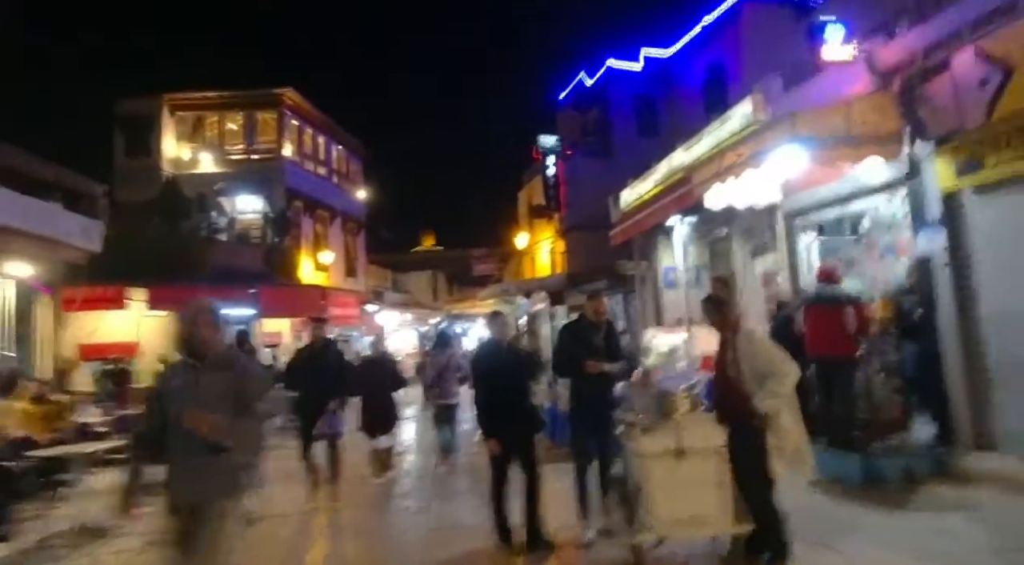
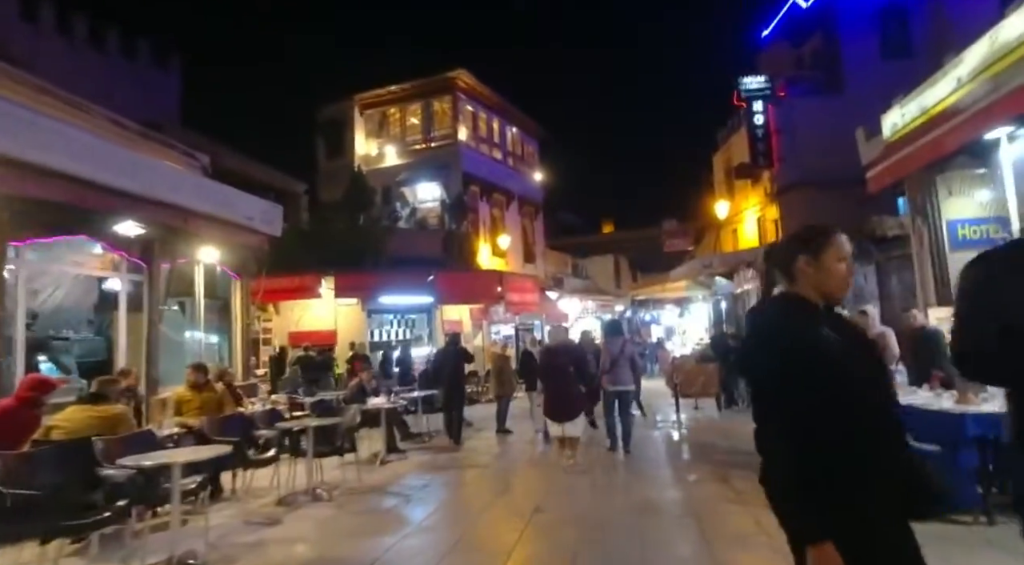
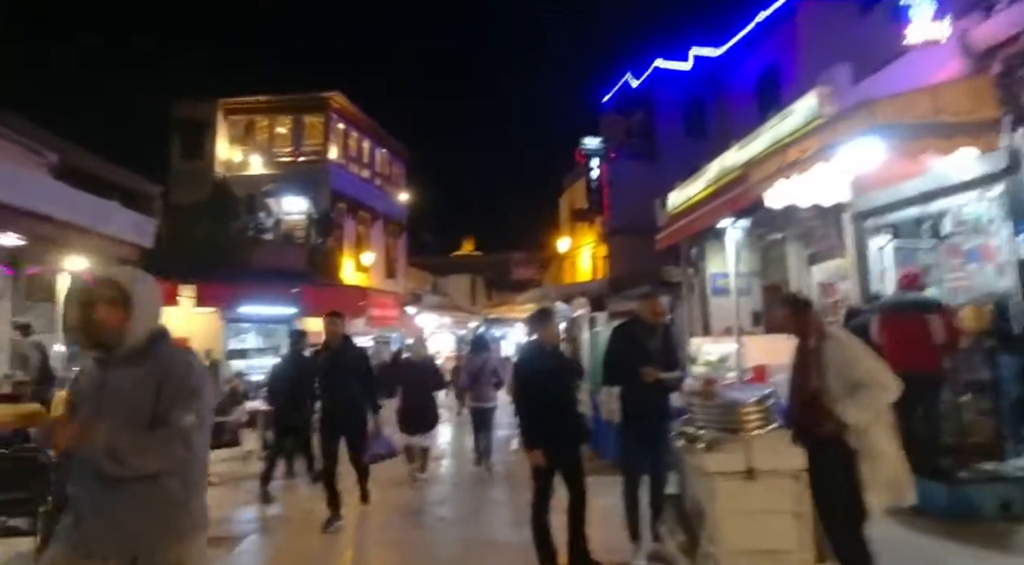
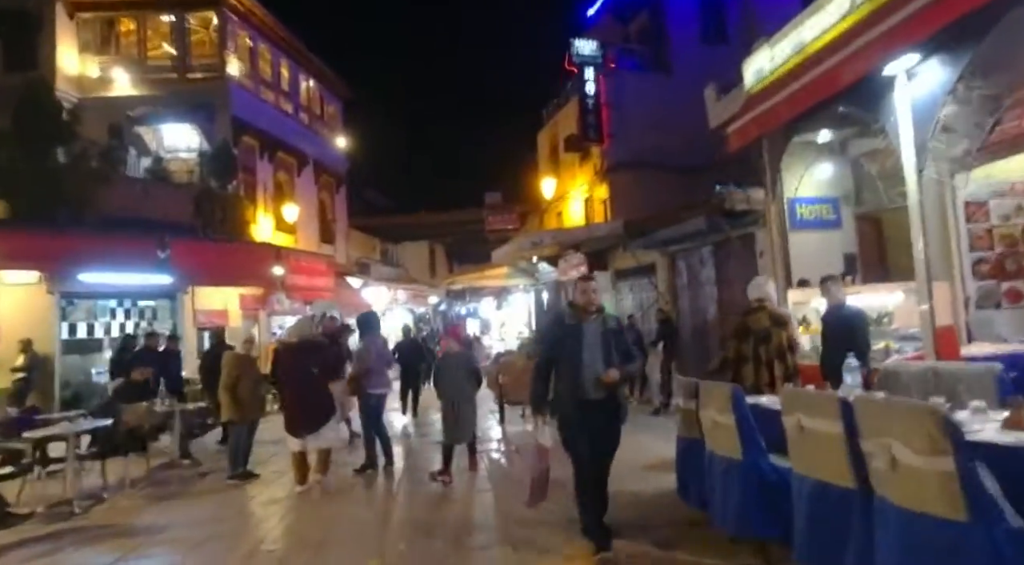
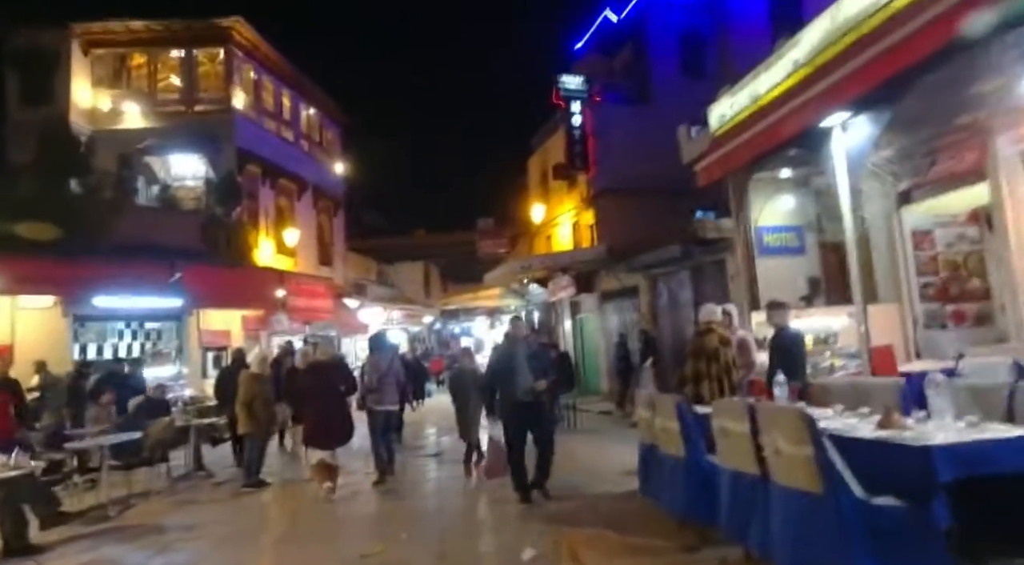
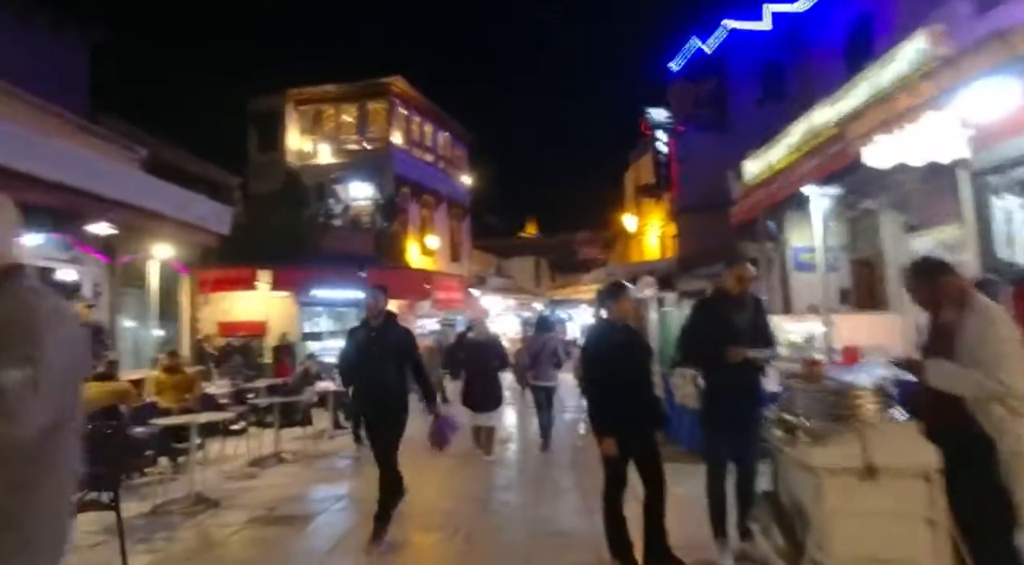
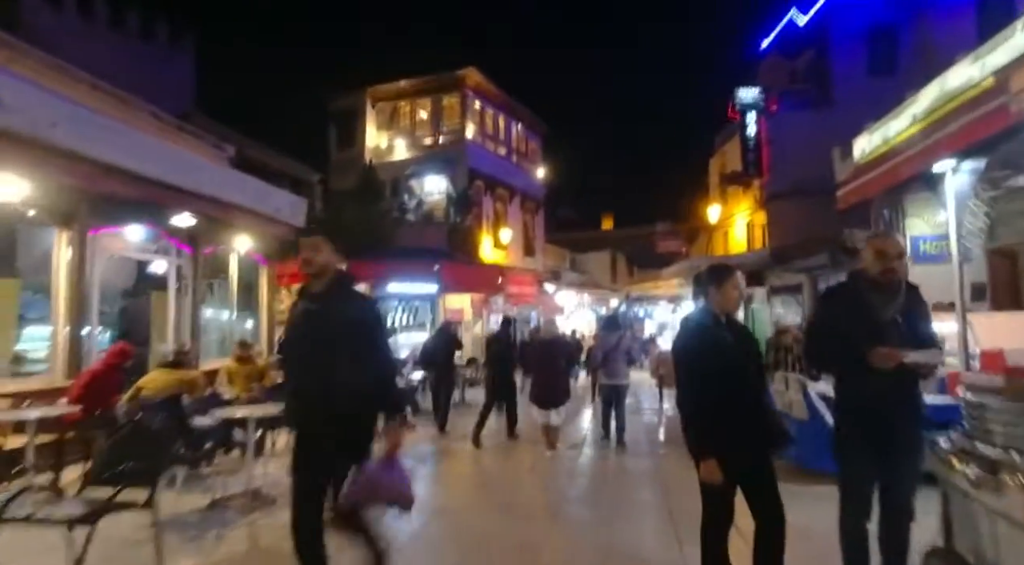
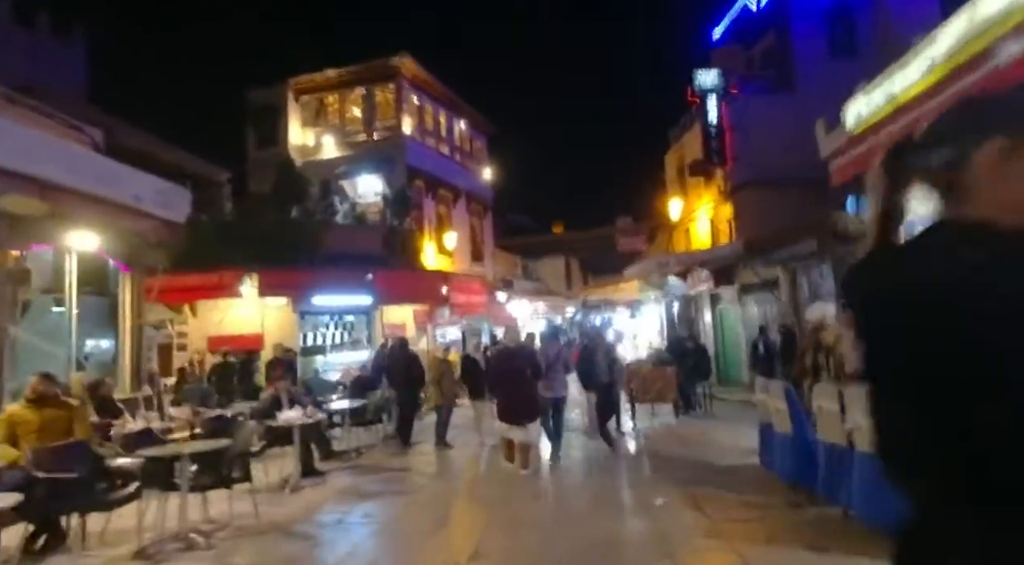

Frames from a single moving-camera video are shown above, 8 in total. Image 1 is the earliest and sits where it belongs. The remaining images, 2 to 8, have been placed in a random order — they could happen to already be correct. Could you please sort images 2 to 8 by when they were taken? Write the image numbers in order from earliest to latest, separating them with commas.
3, 6, 7, 2, 8, 5, 4
